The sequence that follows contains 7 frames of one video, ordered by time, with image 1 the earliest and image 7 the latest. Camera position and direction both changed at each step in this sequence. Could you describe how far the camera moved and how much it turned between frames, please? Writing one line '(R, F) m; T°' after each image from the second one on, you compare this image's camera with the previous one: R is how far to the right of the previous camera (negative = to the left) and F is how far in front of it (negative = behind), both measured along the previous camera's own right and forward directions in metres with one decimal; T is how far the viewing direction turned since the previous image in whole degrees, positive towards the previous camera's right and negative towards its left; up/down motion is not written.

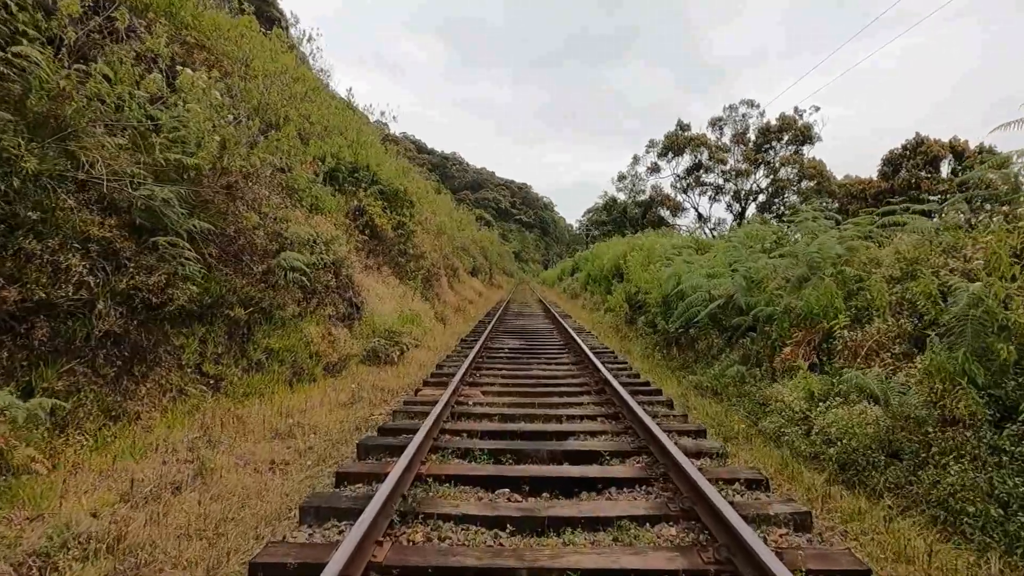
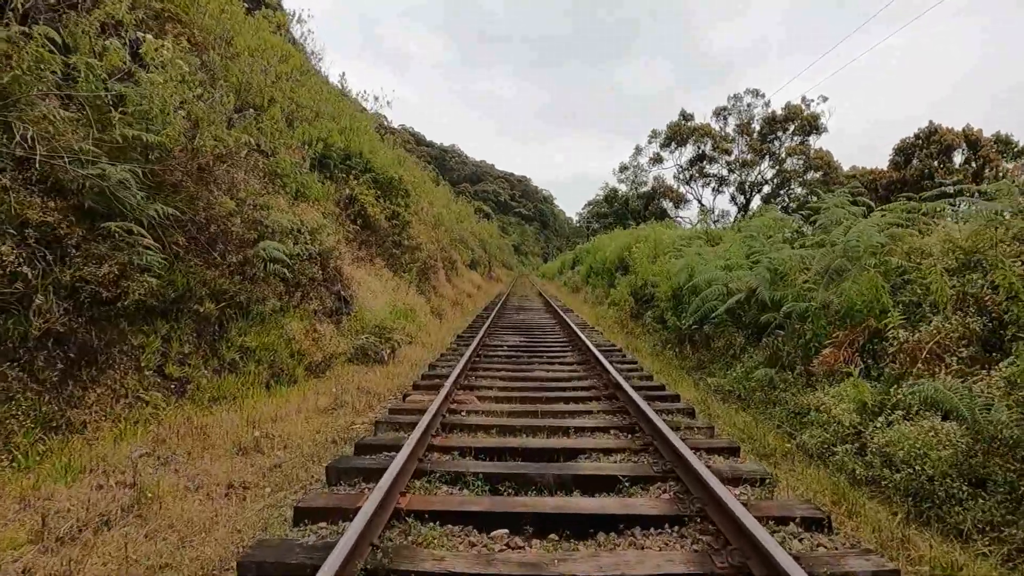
(0.0, +0.7) m; 0°
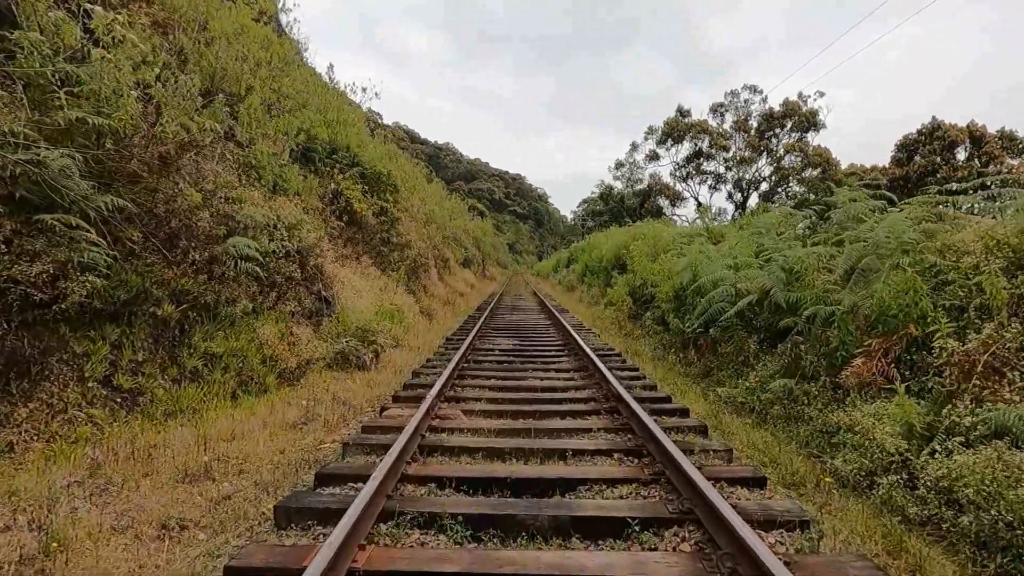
(0.0, +0.6) m; 0°
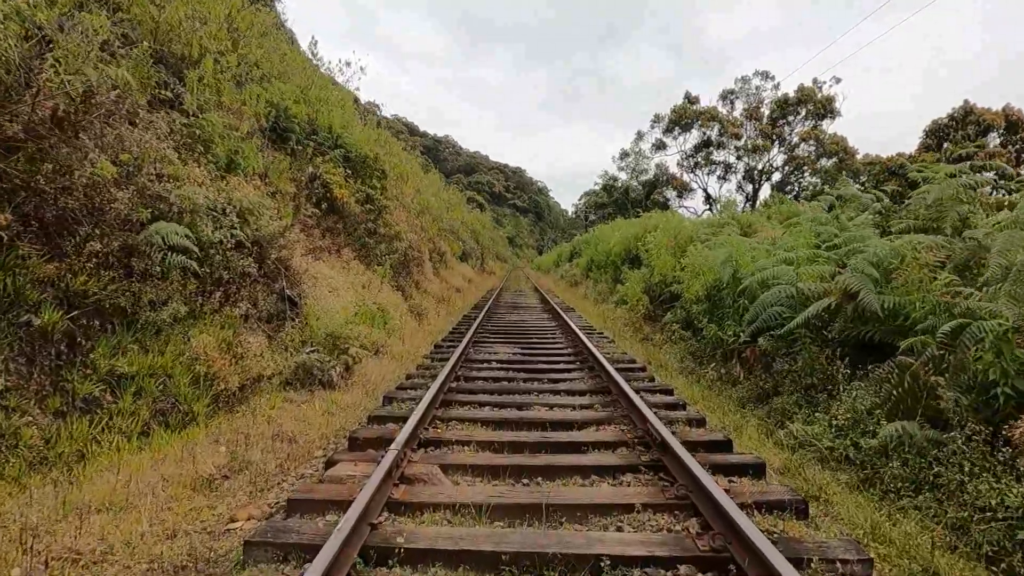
(0.0, +1.4) m; 0°
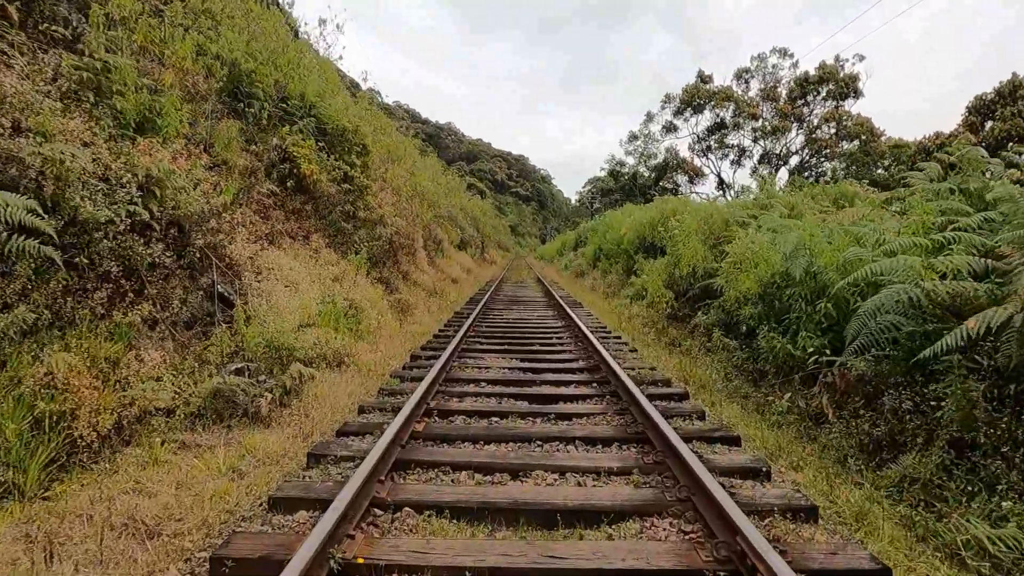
(+0.1, +1.7) m; 0°
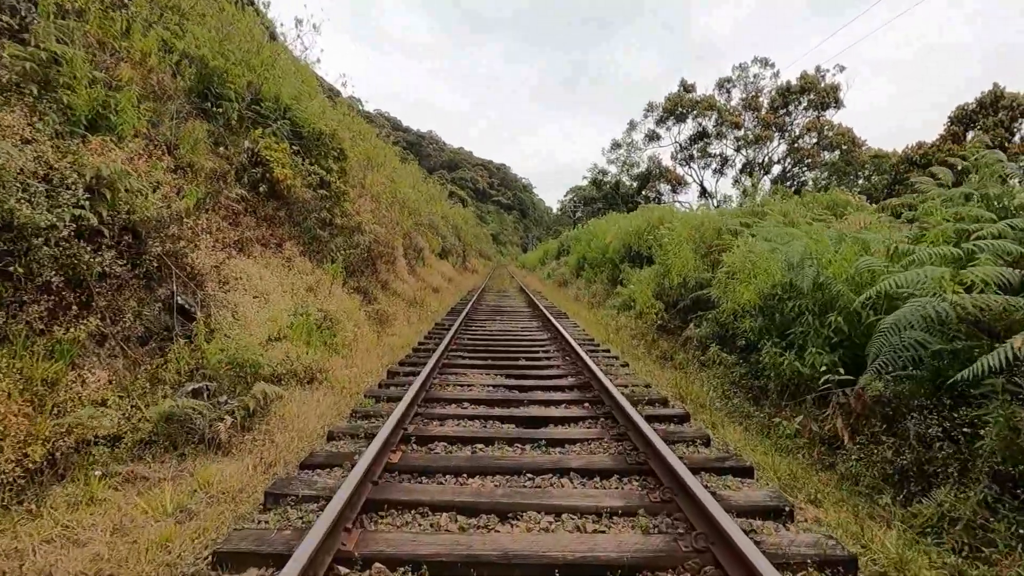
(0.0, +0.4) m; +2°
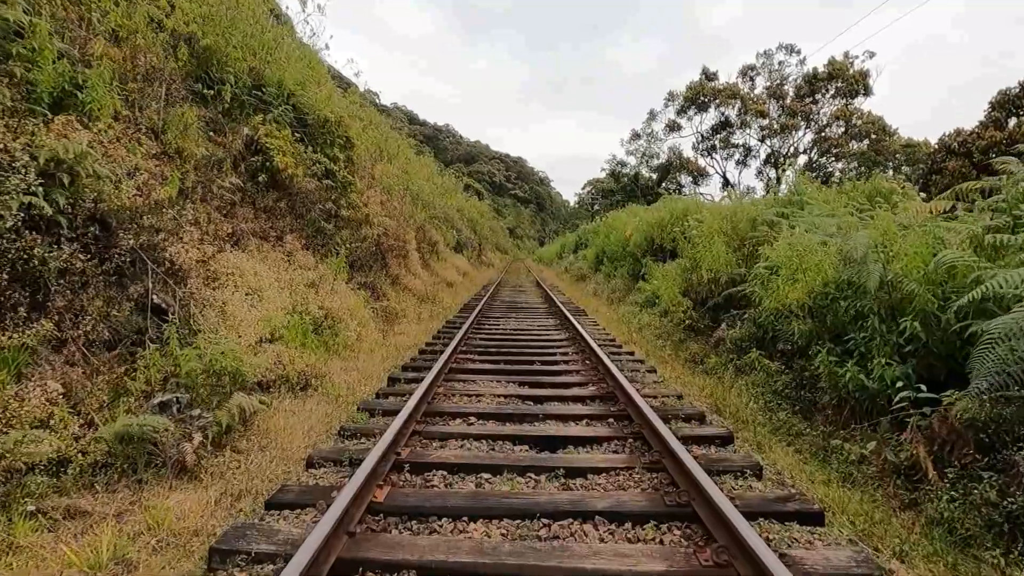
(0.0, +0.6) m; -1°
